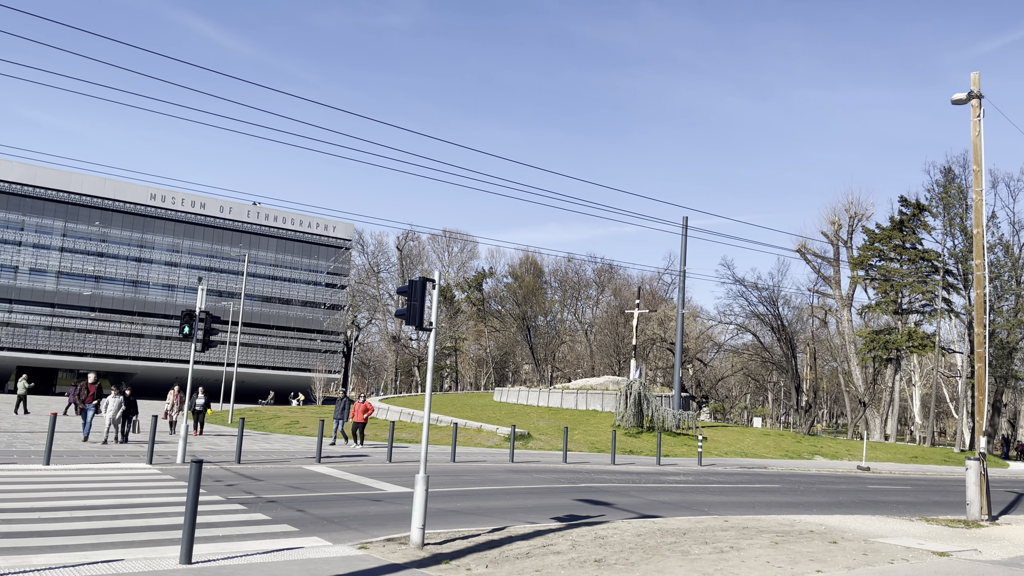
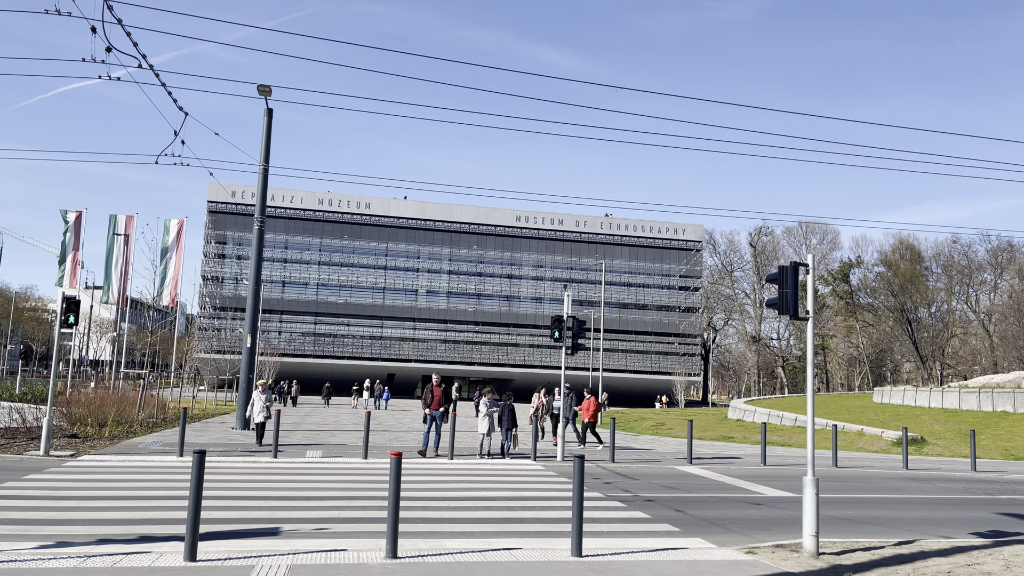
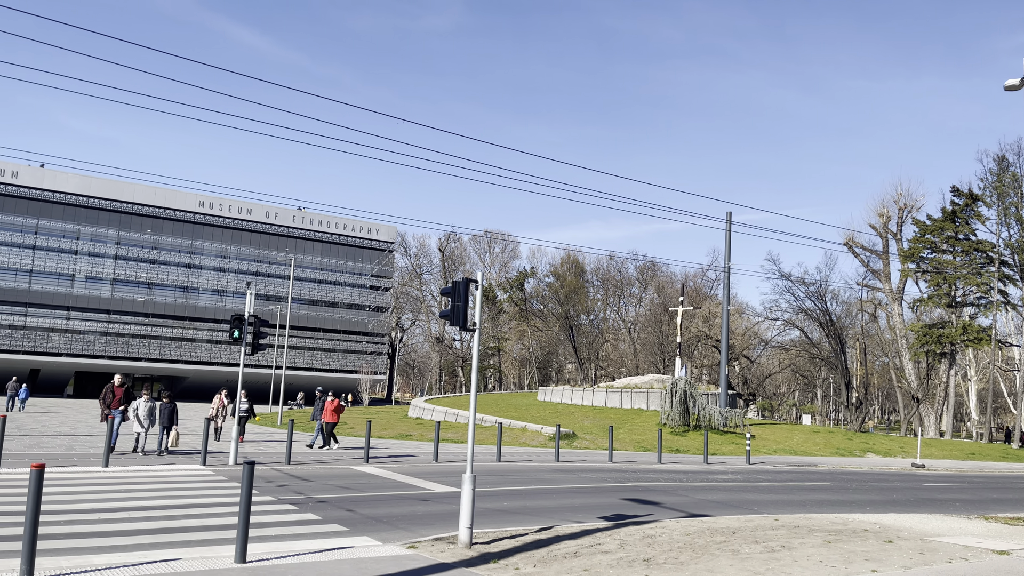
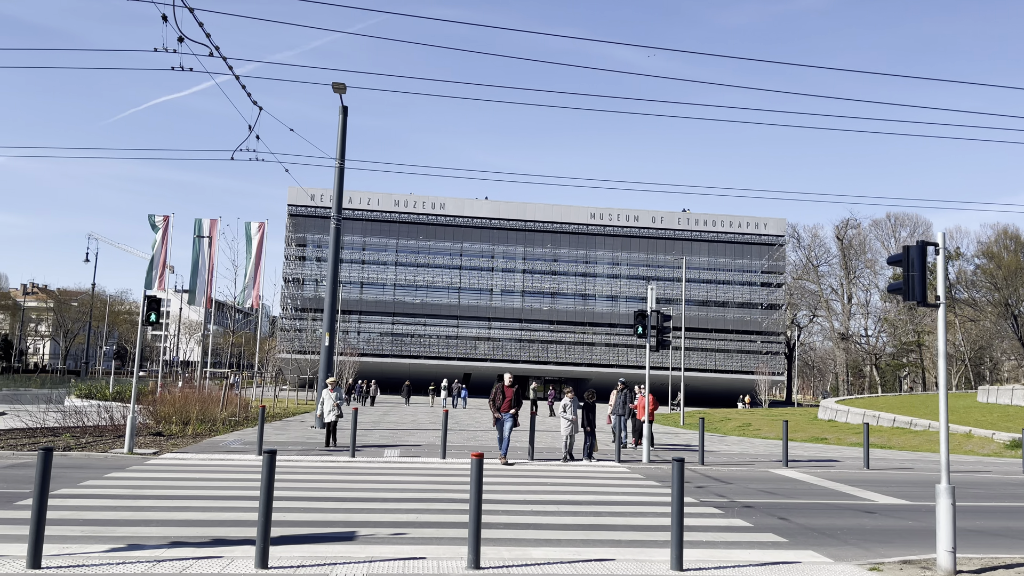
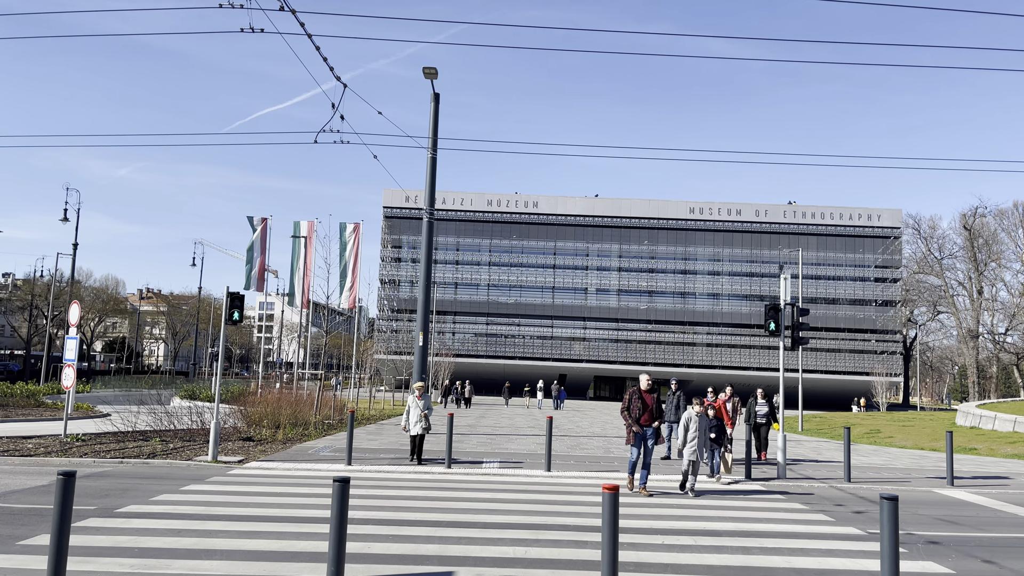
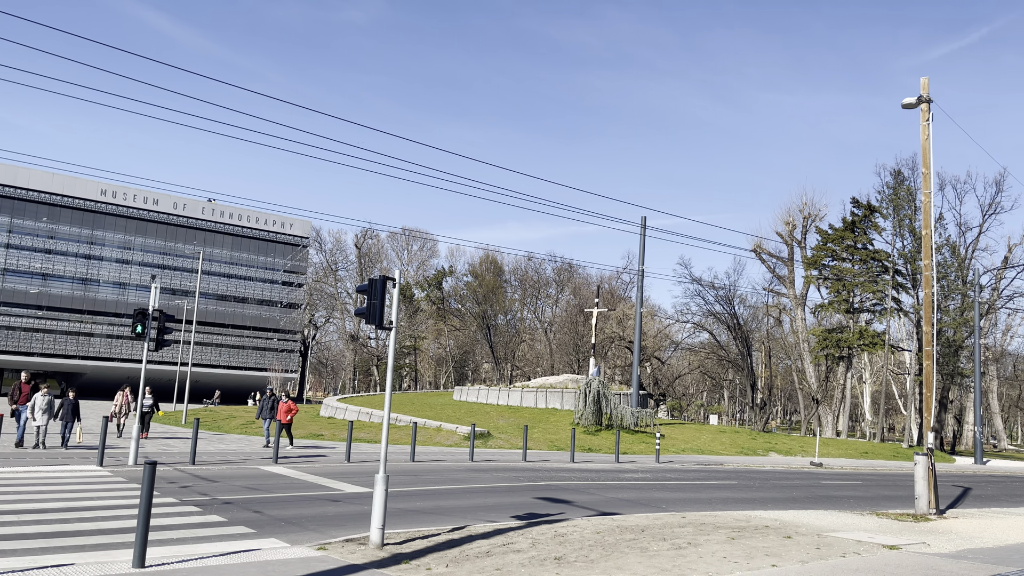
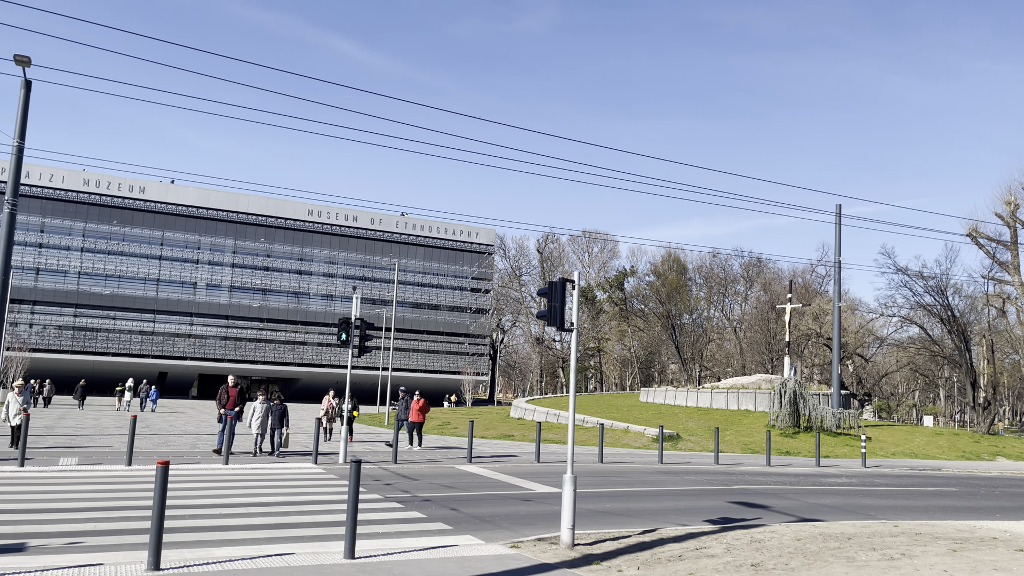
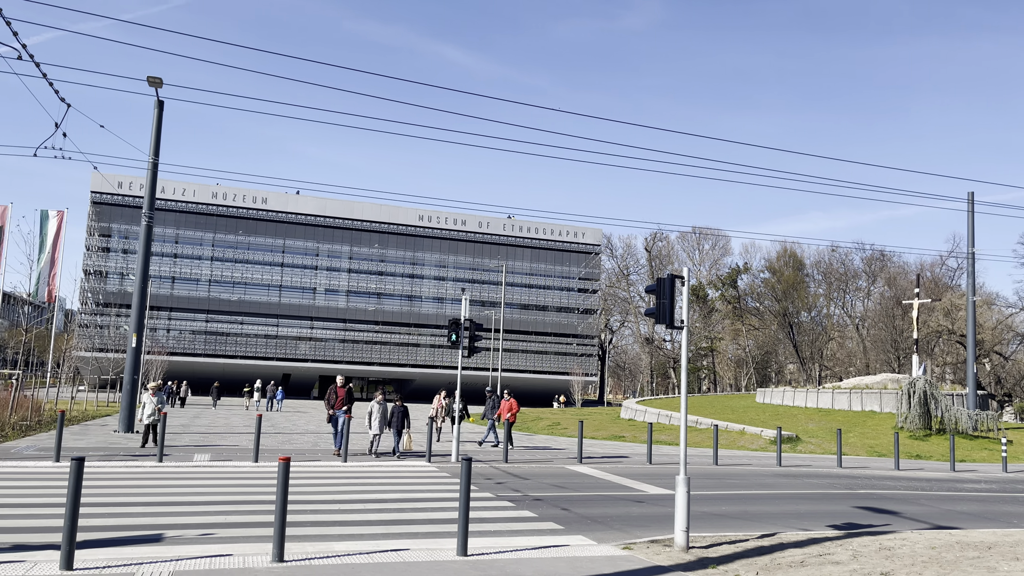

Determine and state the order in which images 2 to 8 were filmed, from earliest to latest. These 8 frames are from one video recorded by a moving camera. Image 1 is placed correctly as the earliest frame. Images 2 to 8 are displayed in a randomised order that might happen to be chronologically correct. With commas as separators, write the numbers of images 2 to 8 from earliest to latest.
6, 3, 7, 8, 2, 4, 5
